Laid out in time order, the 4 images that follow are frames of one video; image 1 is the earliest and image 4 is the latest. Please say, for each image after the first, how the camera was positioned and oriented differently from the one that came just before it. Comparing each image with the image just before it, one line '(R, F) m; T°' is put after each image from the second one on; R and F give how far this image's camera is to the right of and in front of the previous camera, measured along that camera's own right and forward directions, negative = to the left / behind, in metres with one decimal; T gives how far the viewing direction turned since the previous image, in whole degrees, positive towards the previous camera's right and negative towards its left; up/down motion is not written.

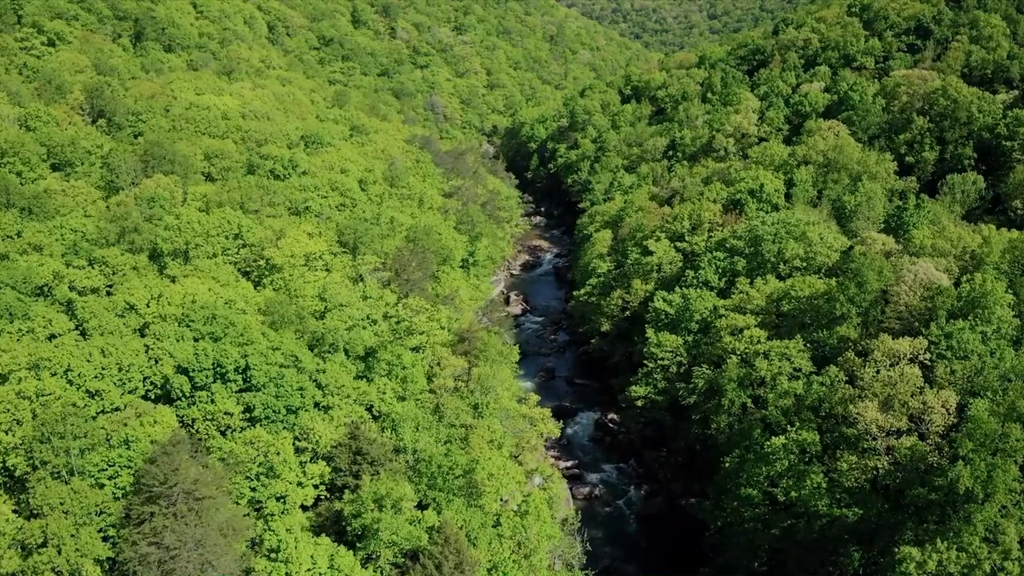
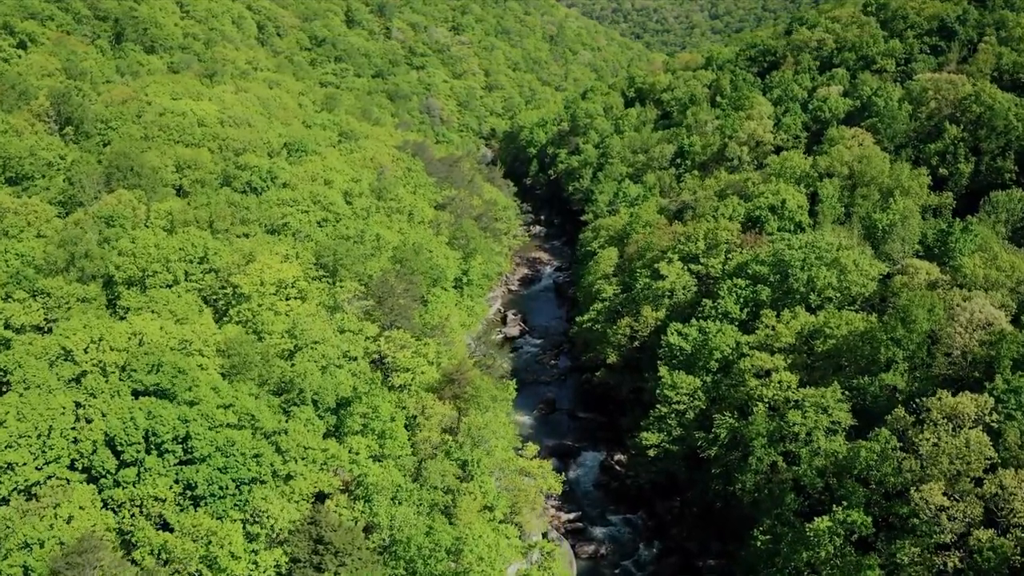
(+0.3, +6.4) m; 0°
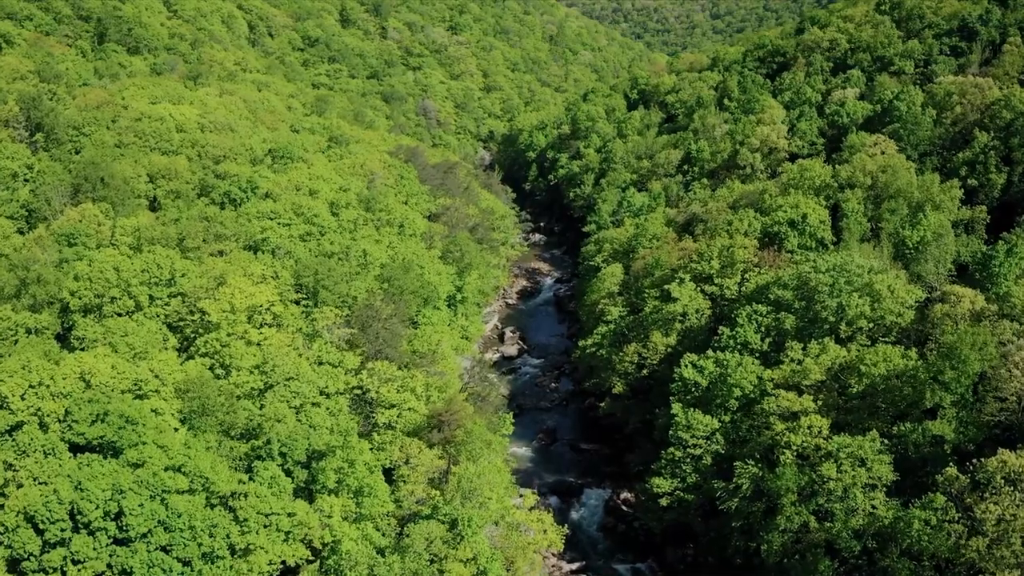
(+0.2, +5.1) m; 0°
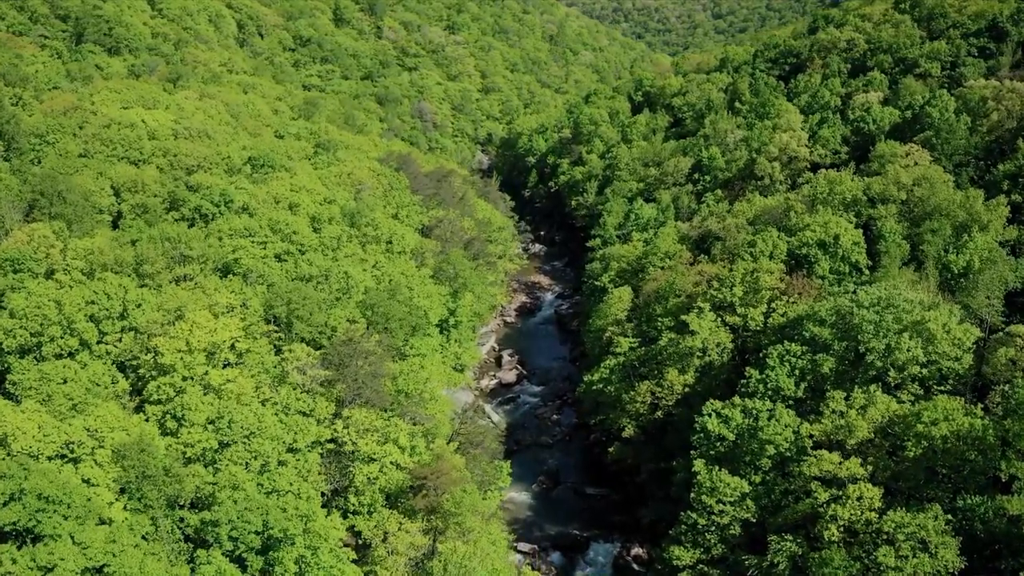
(+0.1, +6.0) m; 0°
